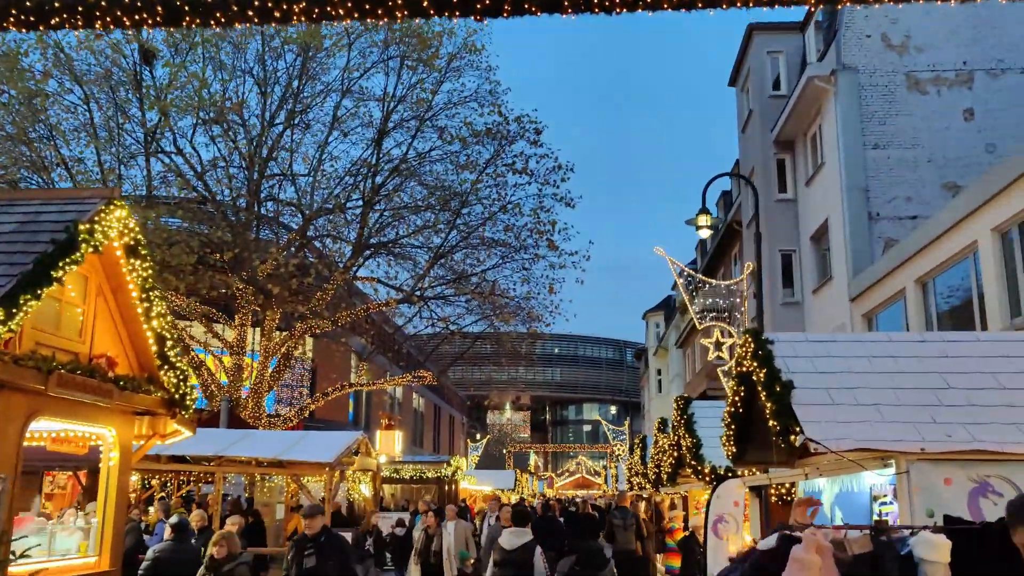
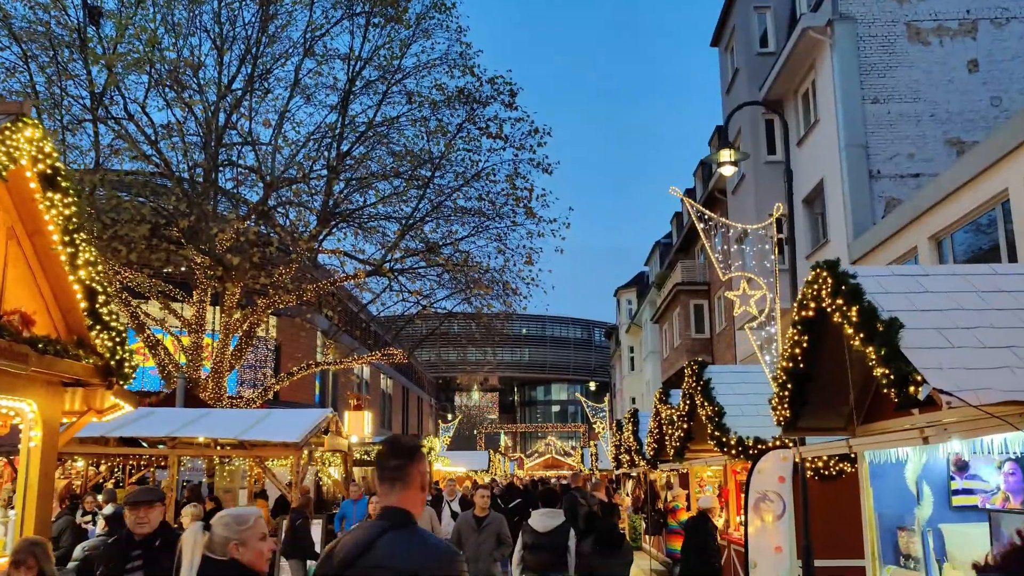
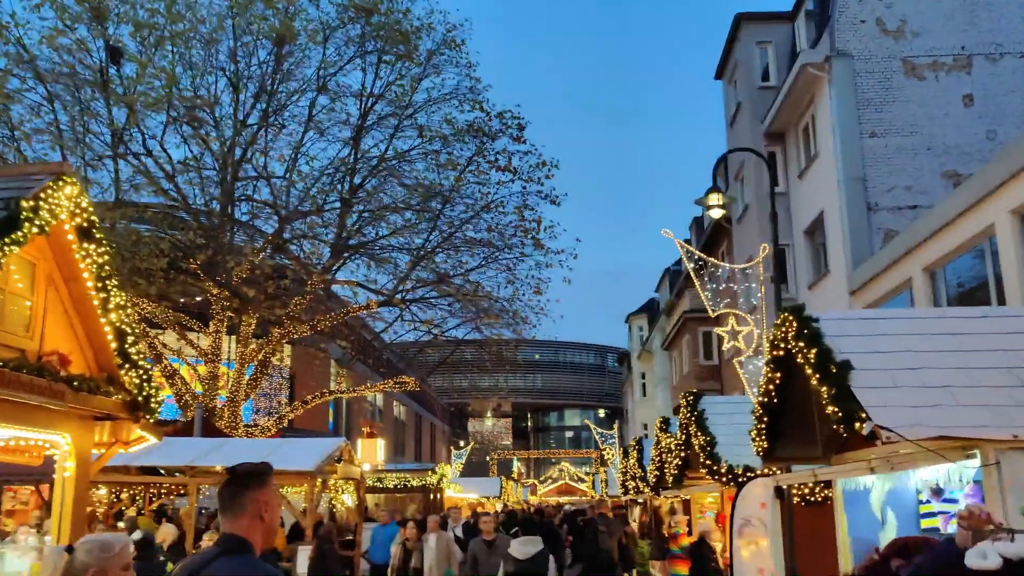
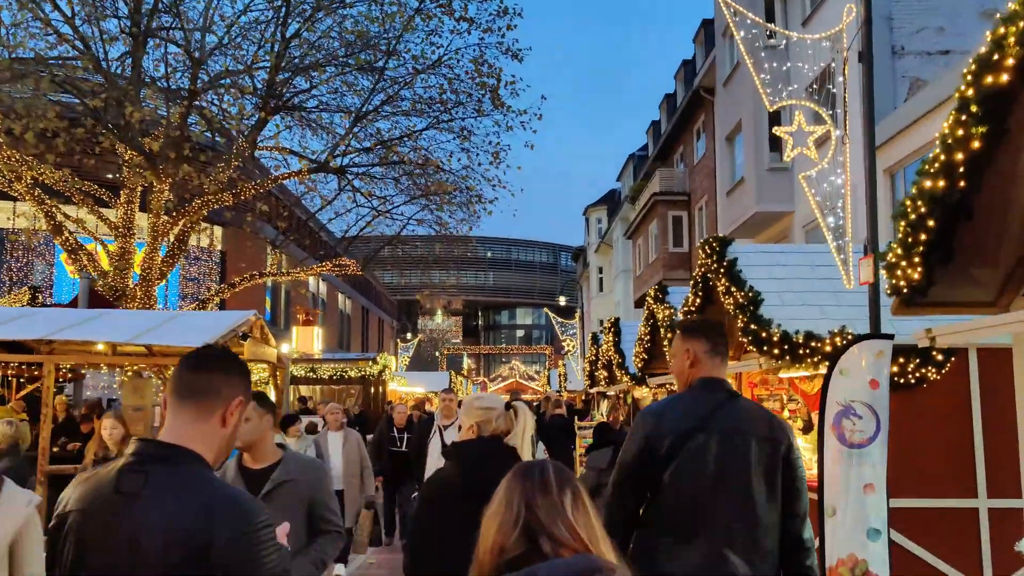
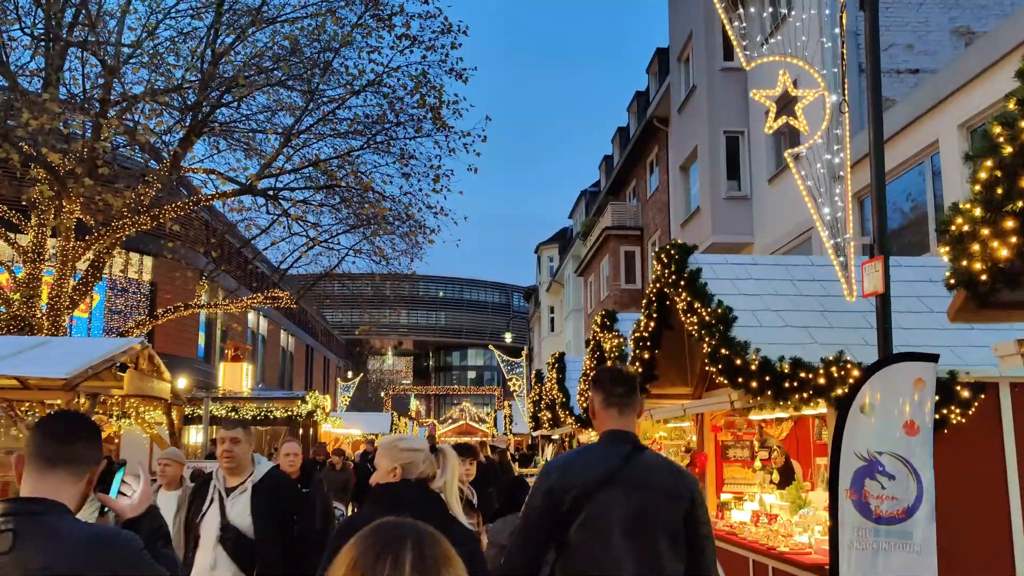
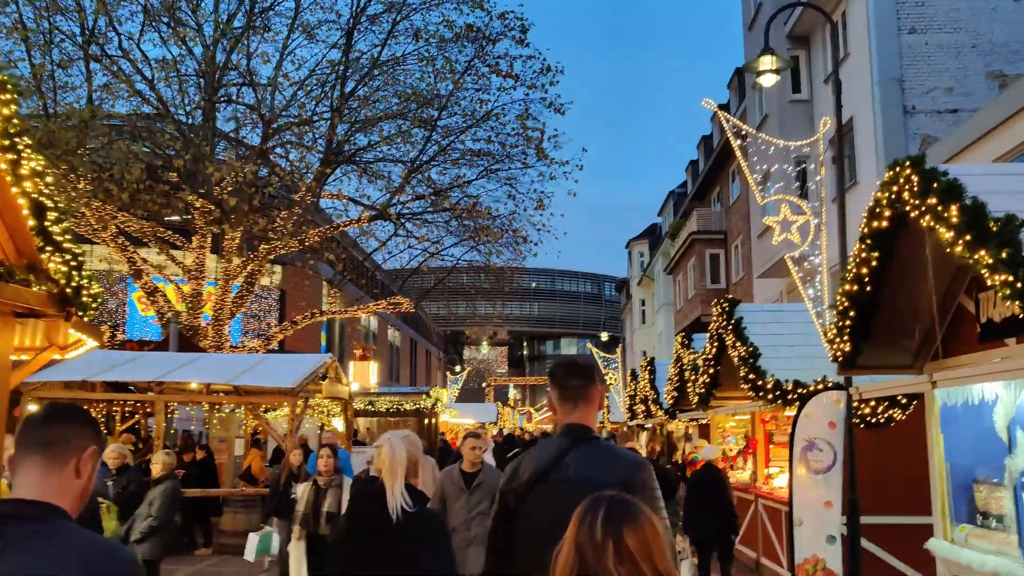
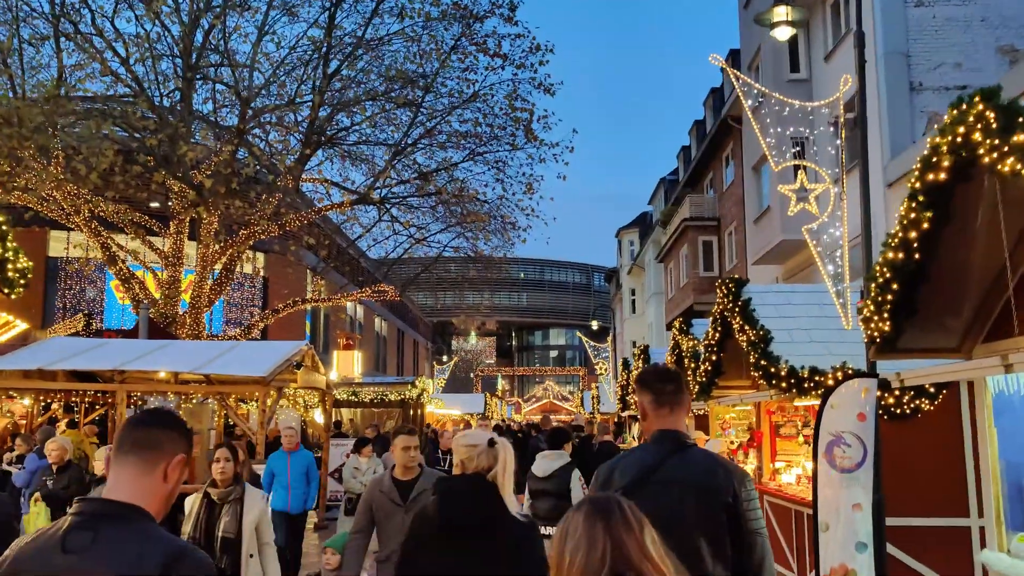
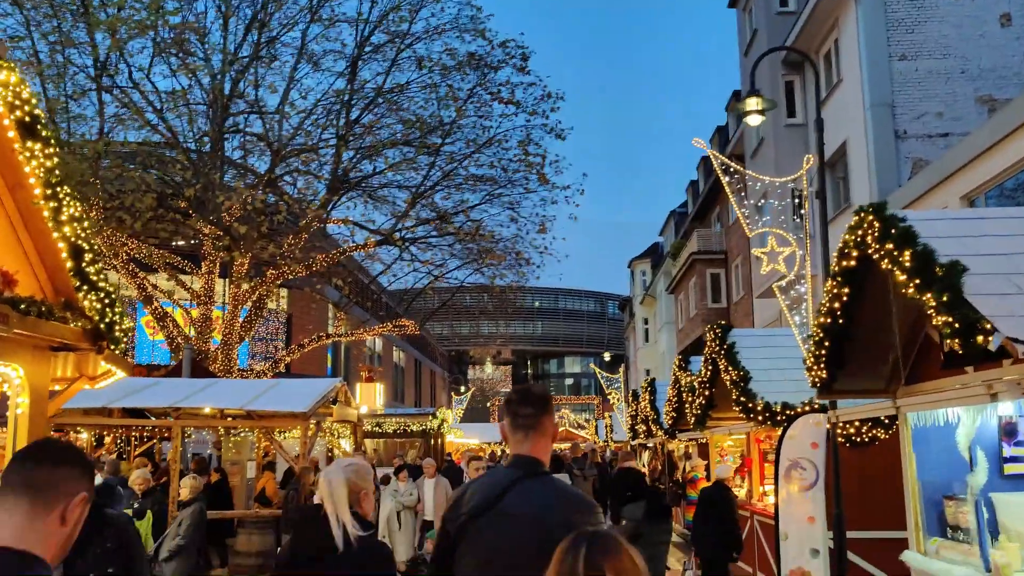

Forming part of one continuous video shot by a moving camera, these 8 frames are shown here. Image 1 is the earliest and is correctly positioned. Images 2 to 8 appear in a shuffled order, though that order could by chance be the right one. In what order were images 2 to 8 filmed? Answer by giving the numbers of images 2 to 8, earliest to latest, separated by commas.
3, 2, 8, 6, 7, 4, 5
